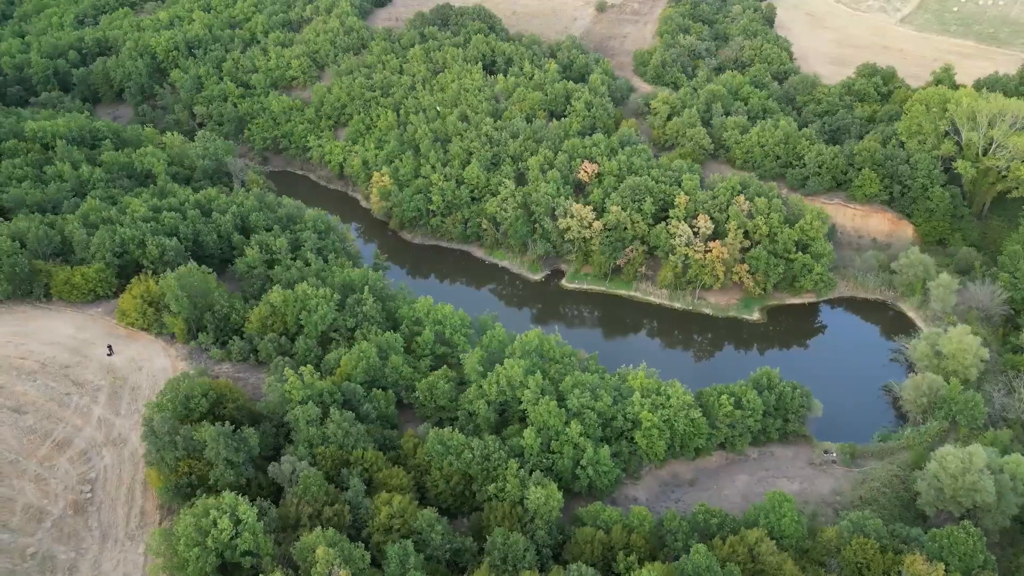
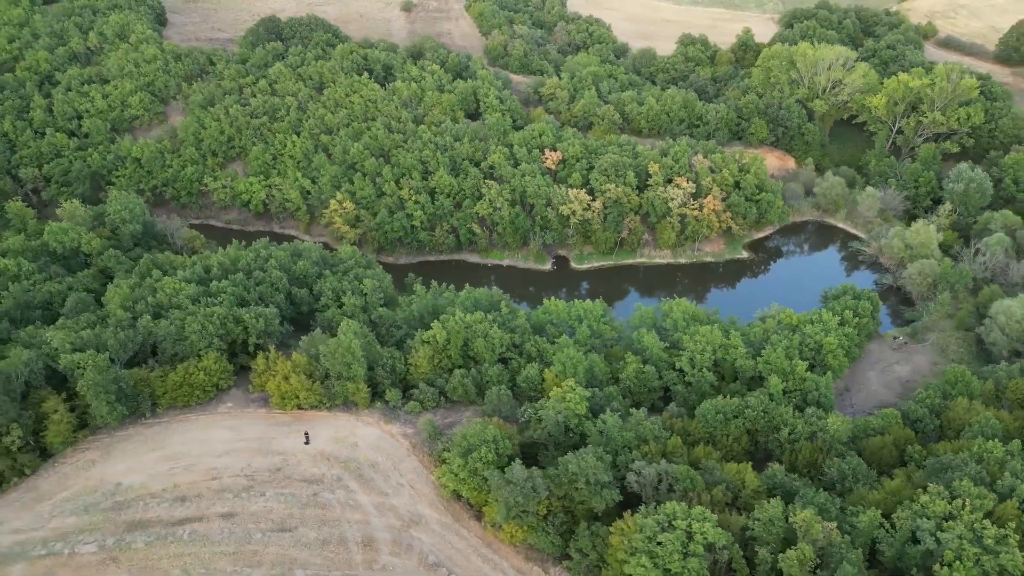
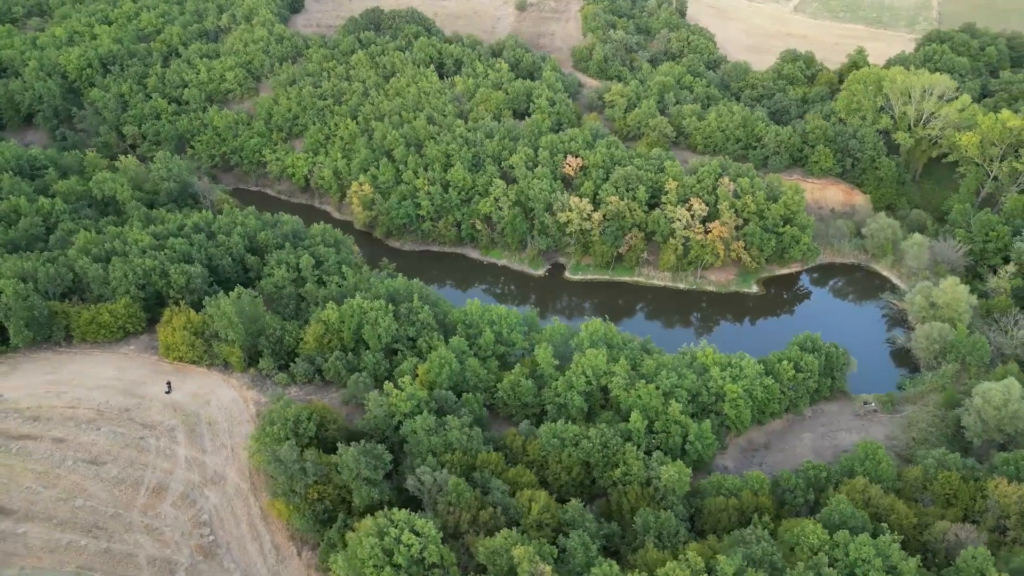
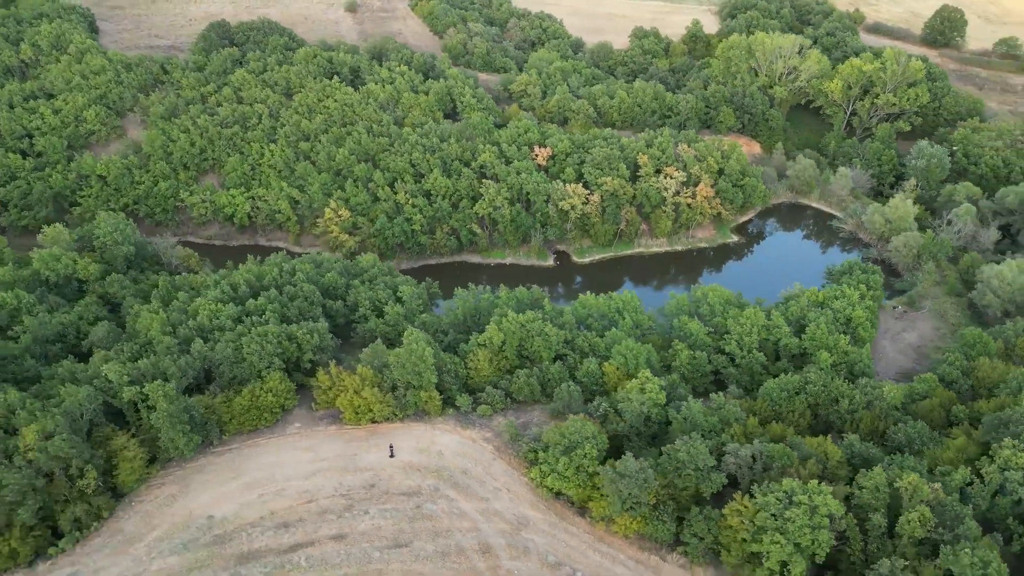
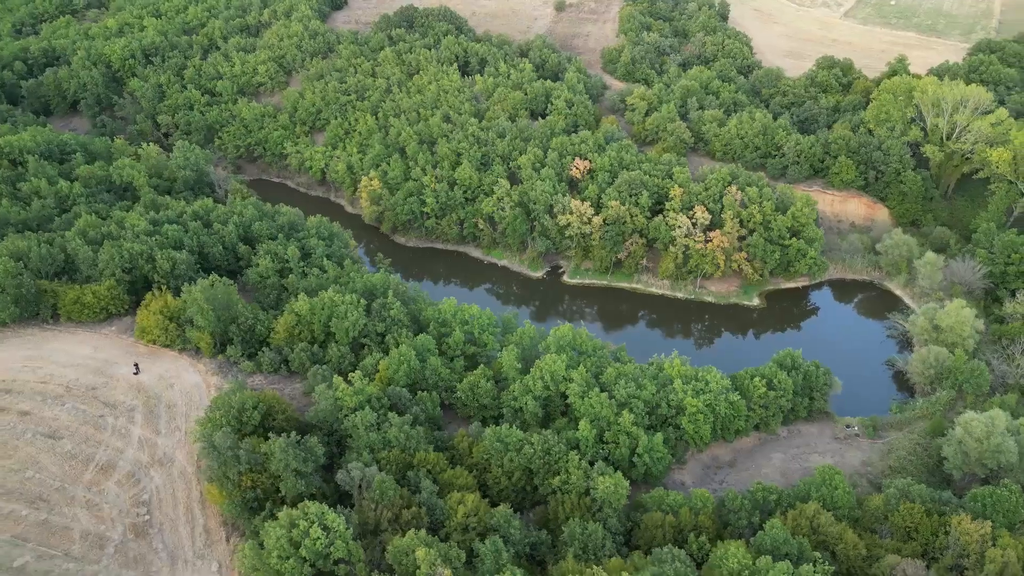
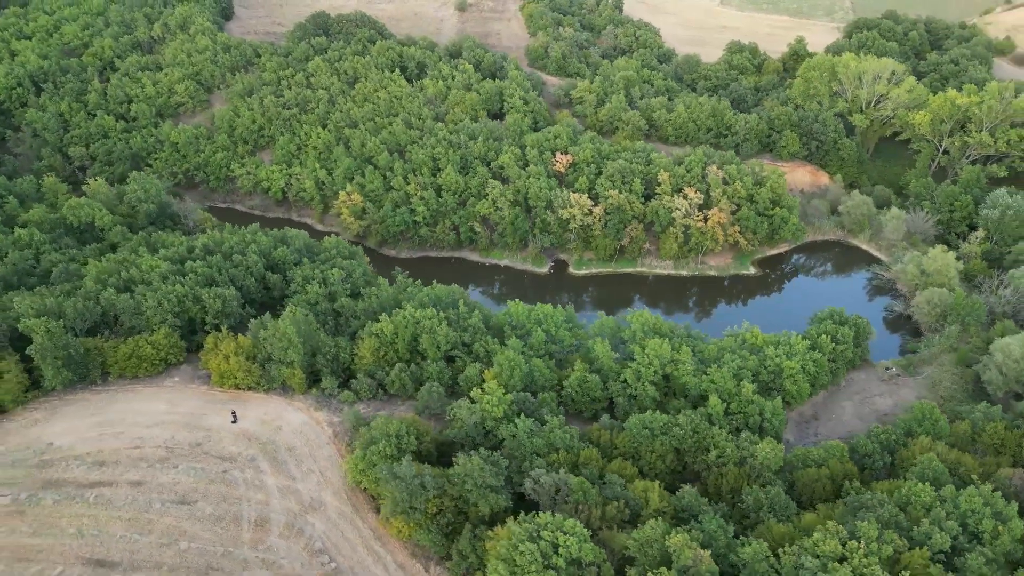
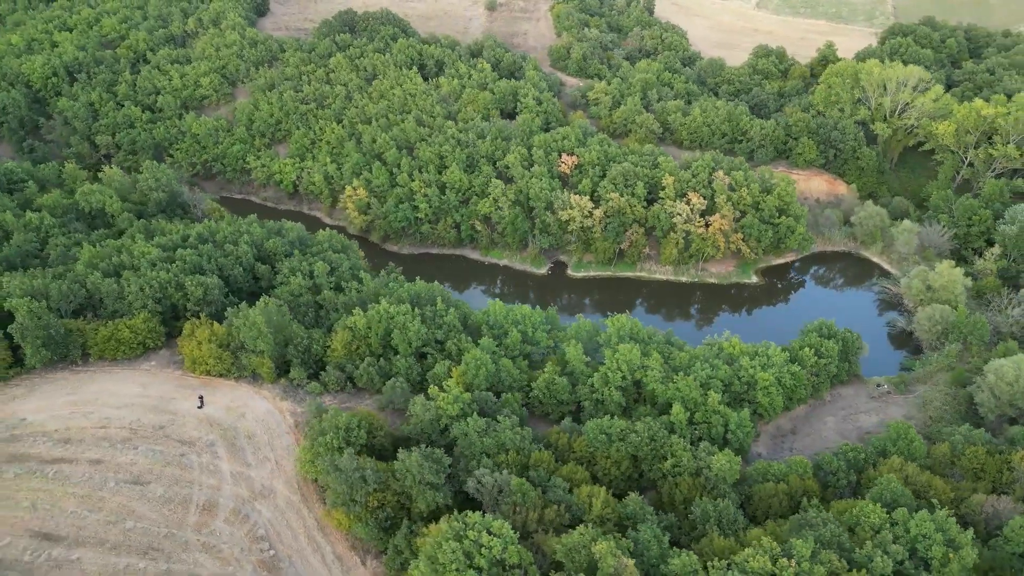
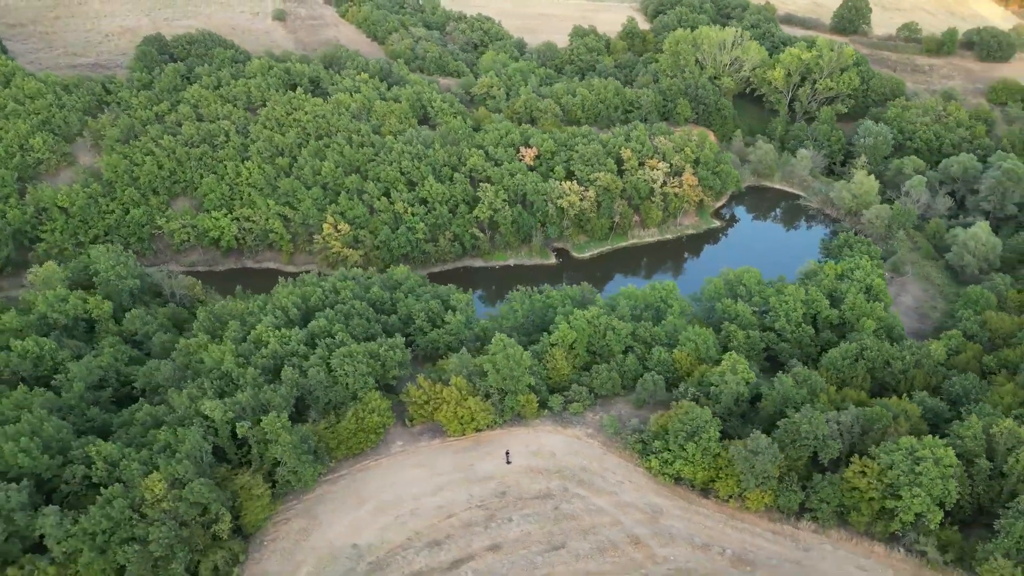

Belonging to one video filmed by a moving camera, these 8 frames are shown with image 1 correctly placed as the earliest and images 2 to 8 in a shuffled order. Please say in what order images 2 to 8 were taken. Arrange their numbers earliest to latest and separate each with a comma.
5, 3, 7, 6, 2, 4, 8
